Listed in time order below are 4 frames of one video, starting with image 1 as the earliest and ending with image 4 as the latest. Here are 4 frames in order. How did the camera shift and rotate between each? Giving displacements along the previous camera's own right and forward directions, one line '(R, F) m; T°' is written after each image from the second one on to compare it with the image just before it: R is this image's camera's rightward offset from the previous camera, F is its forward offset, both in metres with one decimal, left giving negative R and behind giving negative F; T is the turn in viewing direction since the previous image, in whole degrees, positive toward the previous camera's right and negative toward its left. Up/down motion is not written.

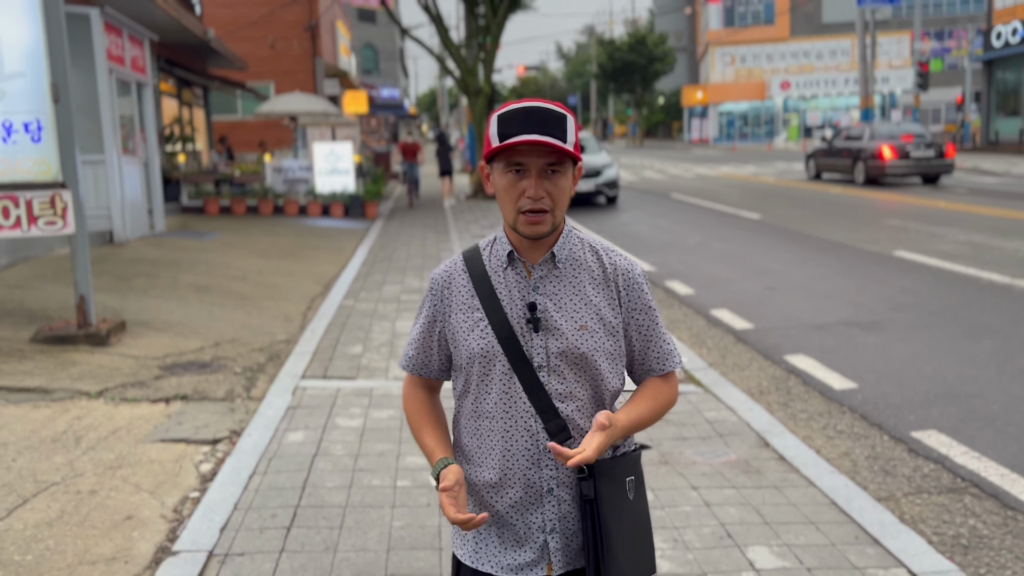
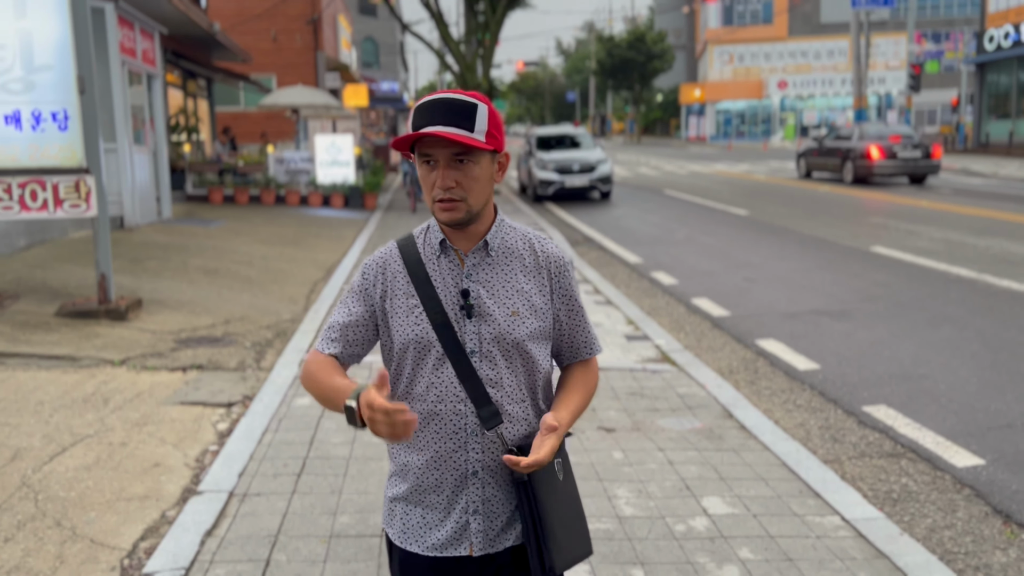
(+0.1, -0.5) m; 0°
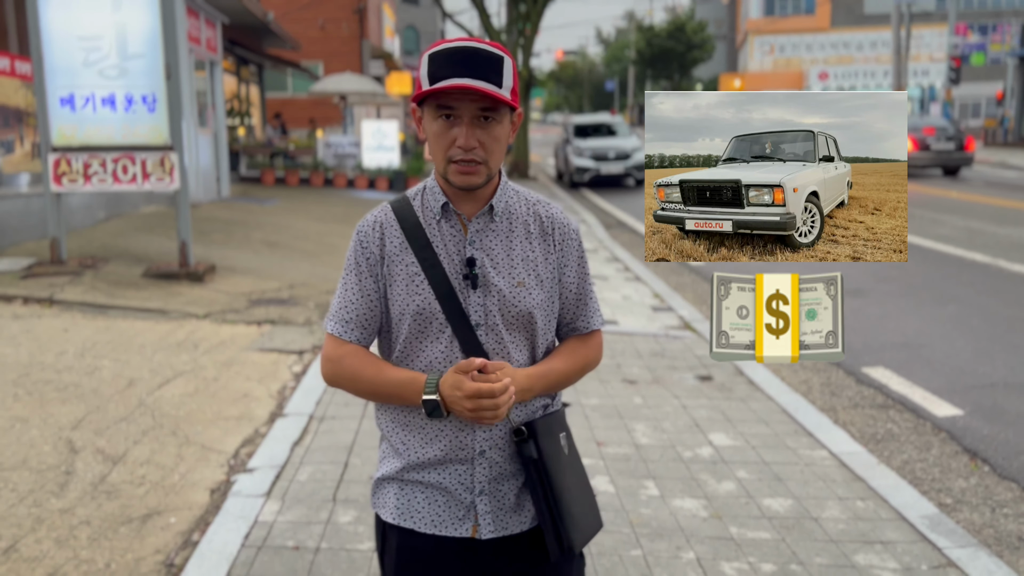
(0.0, -0.7) m; -2°
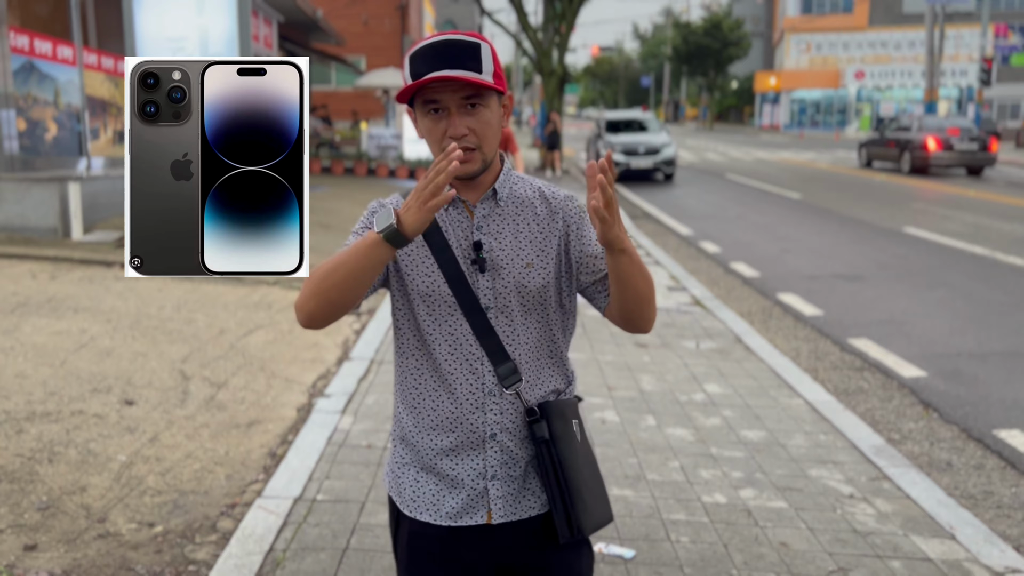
(0.0, -1.0) m; -2°
